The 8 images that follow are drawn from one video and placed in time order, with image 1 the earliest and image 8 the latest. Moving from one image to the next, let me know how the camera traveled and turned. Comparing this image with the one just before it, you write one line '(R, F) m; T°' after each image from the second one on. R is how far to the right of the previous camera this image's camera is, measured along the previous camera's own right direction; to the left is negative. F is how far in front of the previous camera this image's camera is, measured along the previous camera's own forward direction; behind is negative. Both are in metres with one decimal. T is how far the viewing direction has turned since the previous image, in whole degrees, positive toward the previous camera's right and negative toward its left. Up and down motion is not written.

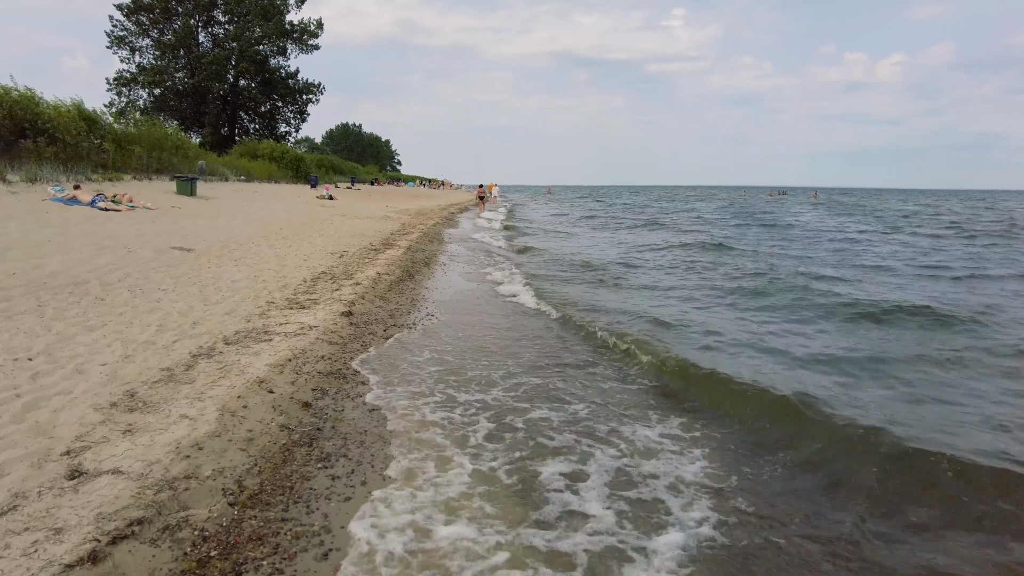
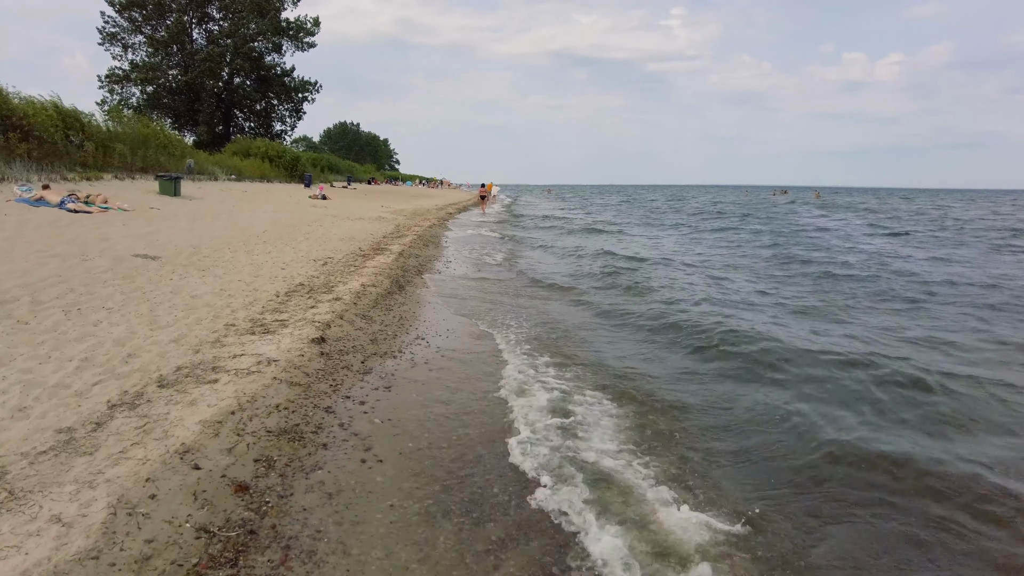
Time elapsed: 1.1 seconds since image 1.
(-0.1, +1.1) m; 0°
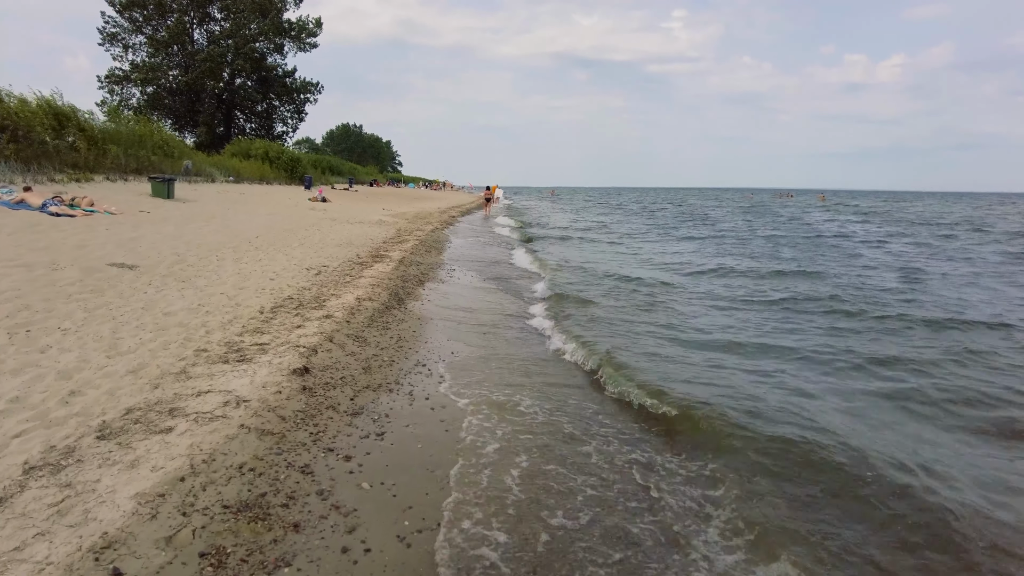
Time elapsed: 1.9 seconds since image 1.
(-0.1, +0.8) m; 0°
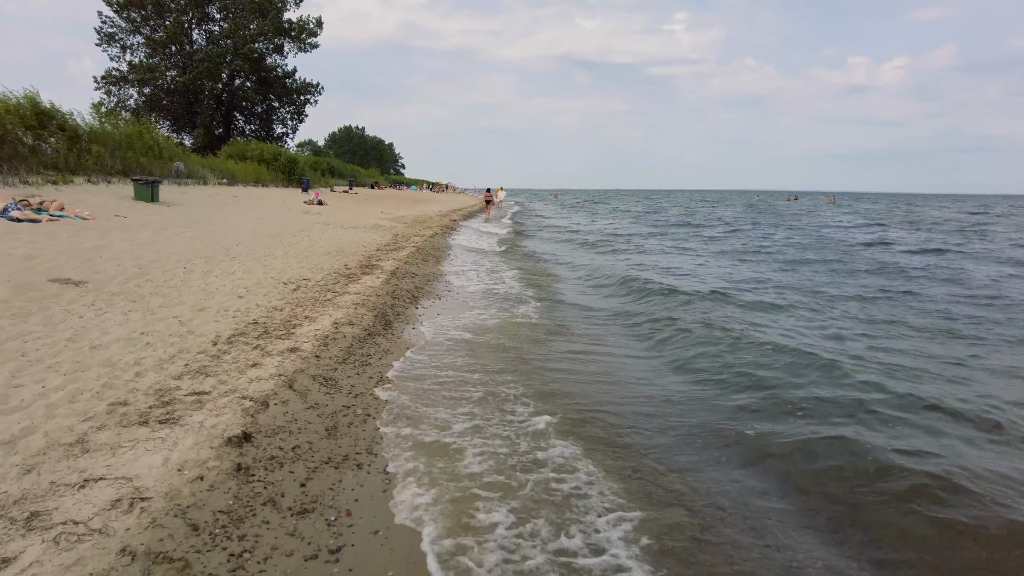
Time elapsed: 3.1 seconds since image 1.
(0.0, +1.2) m; 0°
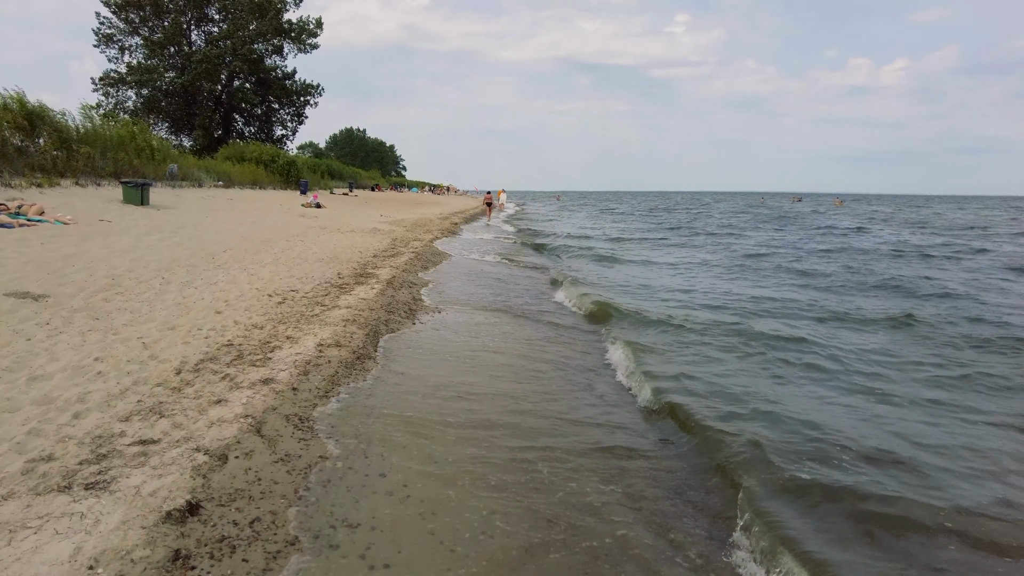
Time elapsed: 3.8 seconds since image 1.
(-0.1, +0.7) m; 0°
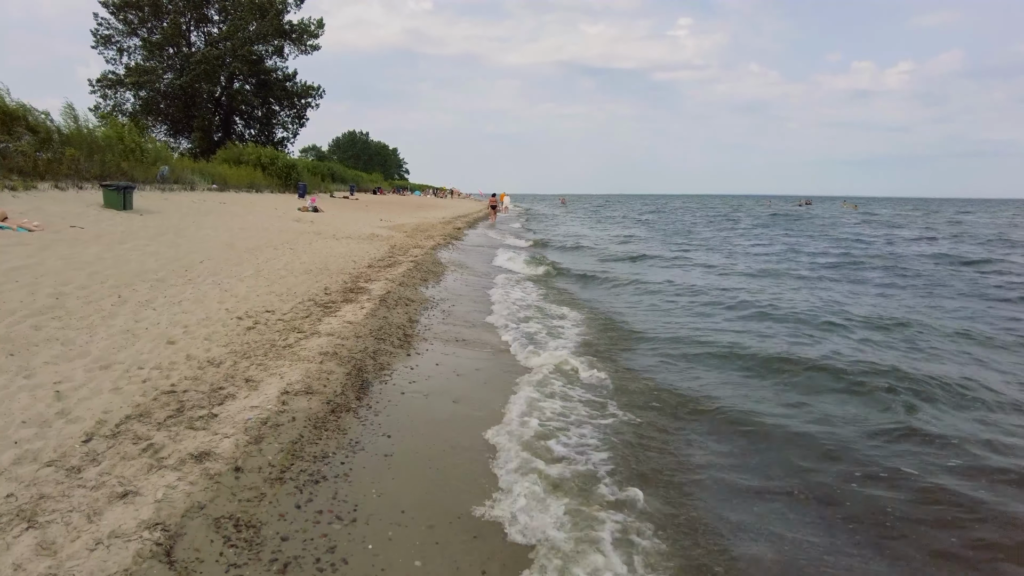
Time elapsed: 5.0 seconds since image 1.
(-0.1, +1.2) m; 0°
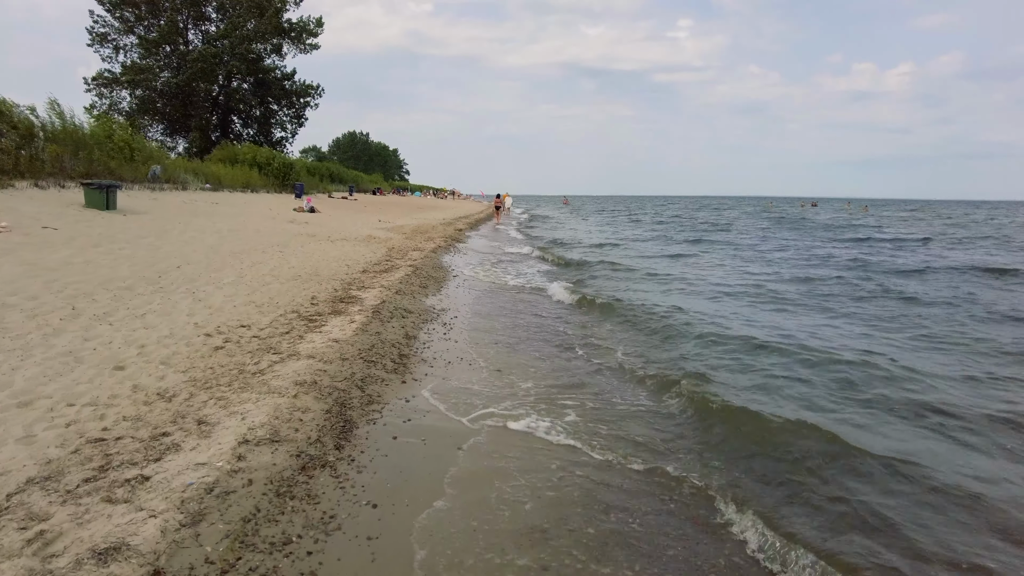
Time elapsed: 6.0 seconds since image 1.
(-0.1, +1.0) m; 0°
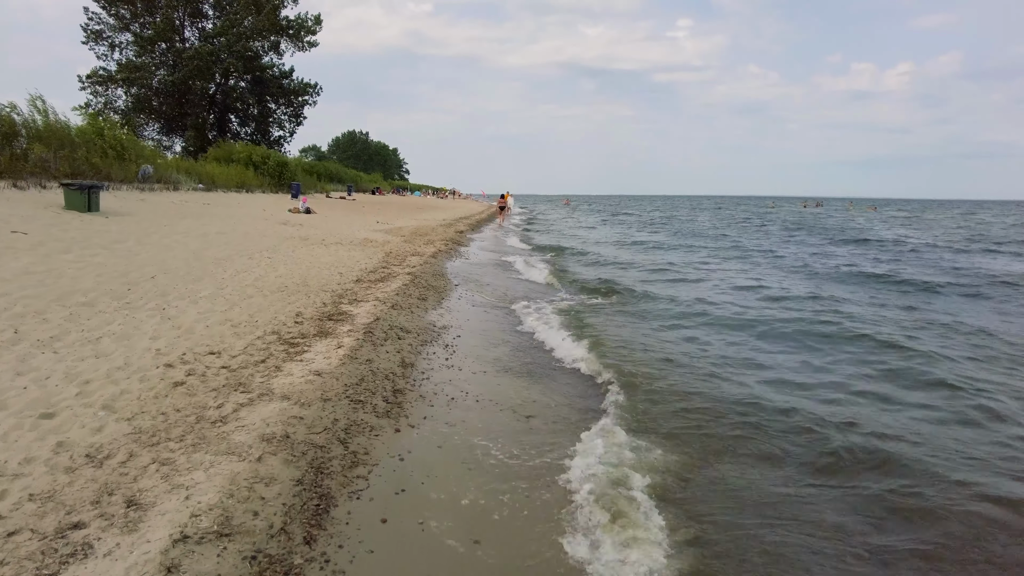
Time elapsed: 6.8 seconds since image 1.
(-0.1, +0.9) m; 0°
